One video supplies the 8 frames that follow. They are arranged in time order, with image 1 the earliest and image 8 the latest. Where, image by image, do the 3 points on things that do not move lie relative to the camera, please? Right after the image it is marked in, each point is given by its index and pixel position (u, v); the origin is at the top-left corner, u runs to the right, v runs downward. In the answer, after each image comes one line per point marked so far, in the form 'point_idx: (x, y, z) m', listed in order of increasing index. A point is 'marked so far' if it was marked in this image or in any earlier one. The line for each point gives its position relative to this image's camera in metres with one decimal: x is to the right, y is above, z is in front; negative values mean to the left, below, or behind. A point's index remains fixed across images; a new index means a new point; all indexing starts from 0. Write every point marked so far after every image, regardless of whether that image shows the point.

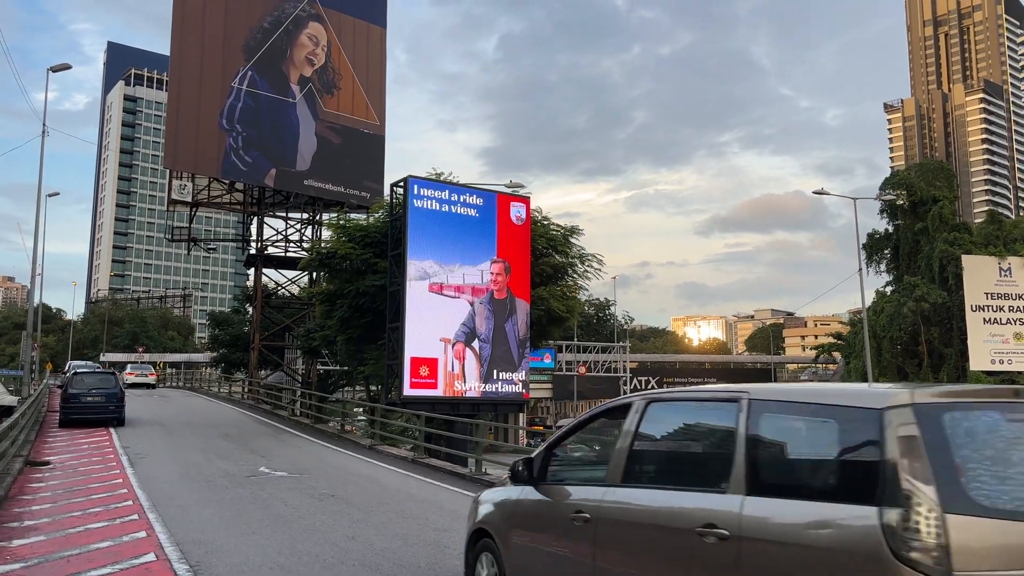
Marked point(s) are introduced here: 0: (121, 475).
0: (-6.2, -3.0, +11.9) m
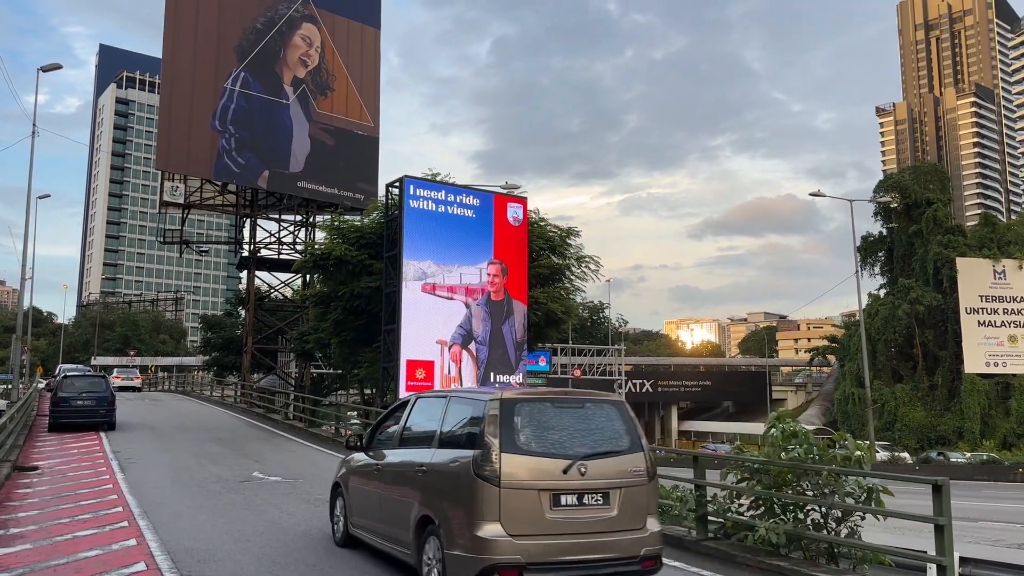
0: (-6.2, -3.0, +11.6) m
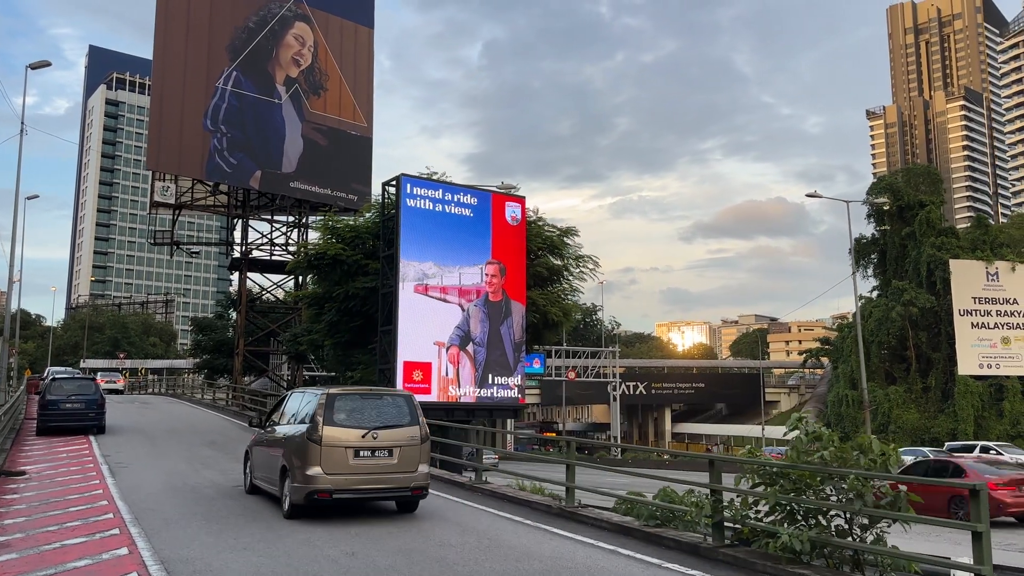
0: (-6.1, -3.0, +11.3) m
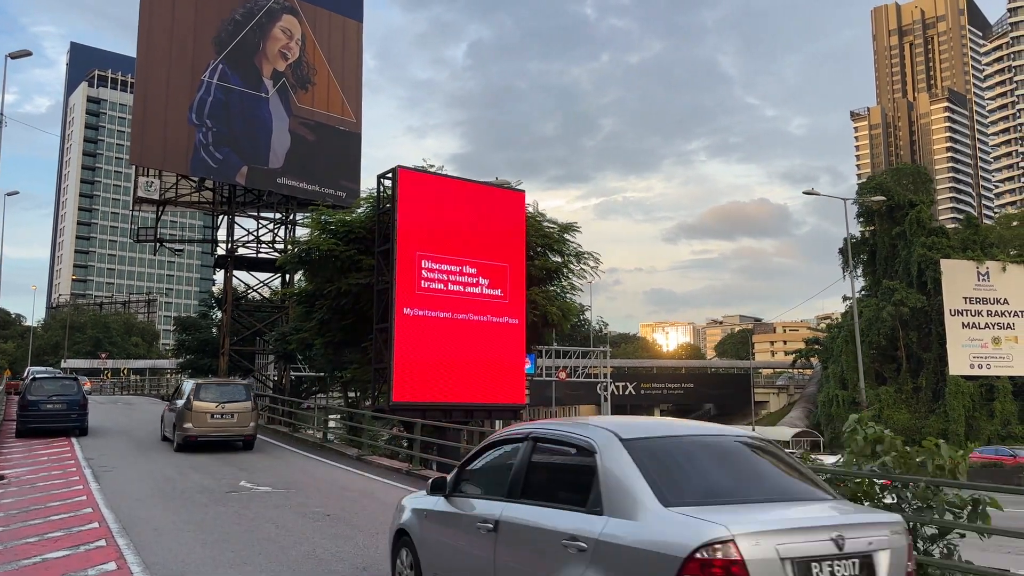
0: (-6.0, -2.9, +10.6) m
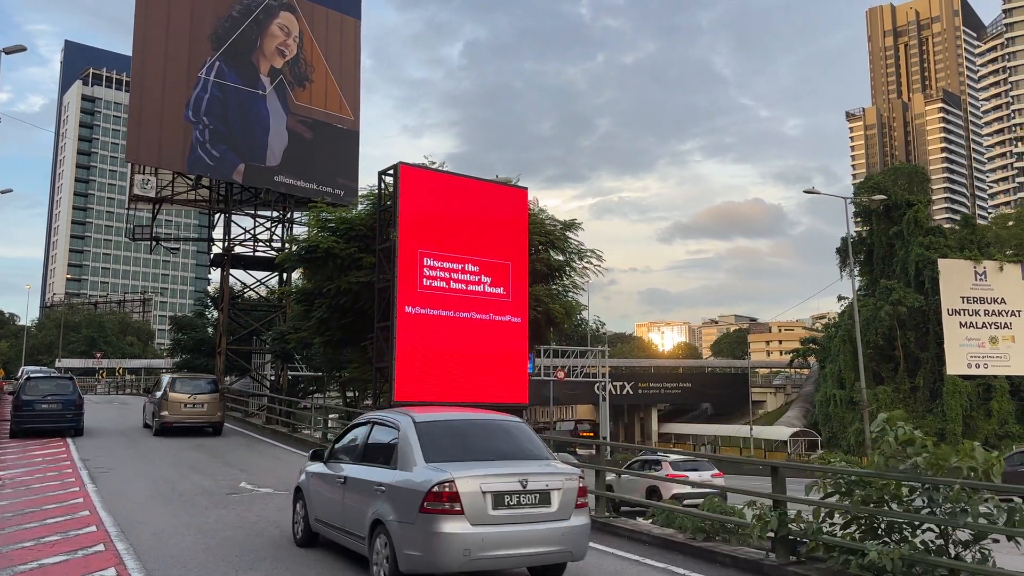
0: (-5.9, -2.8, +10.4) m
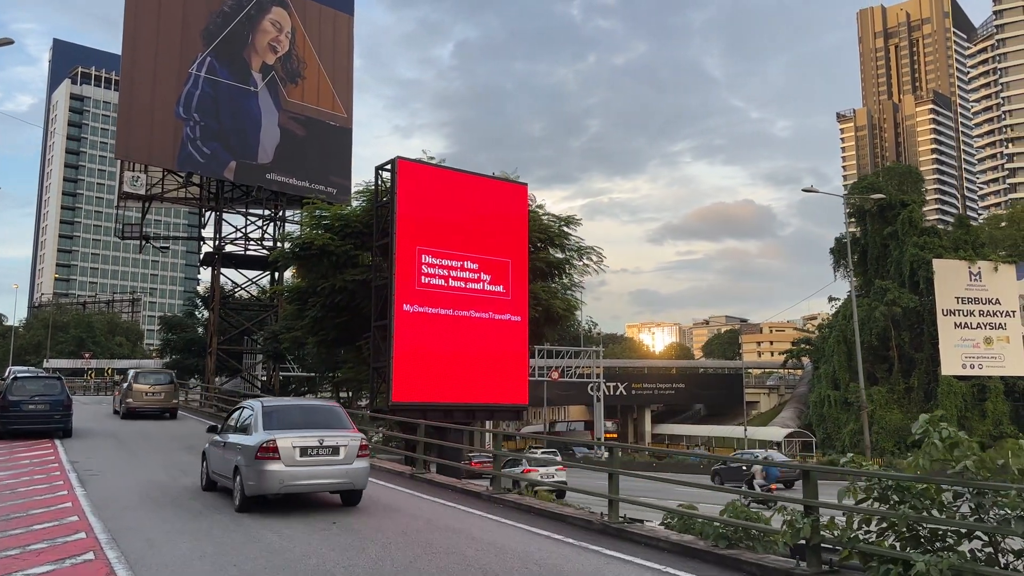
0: (-5.8, -2.8, +10.0) m
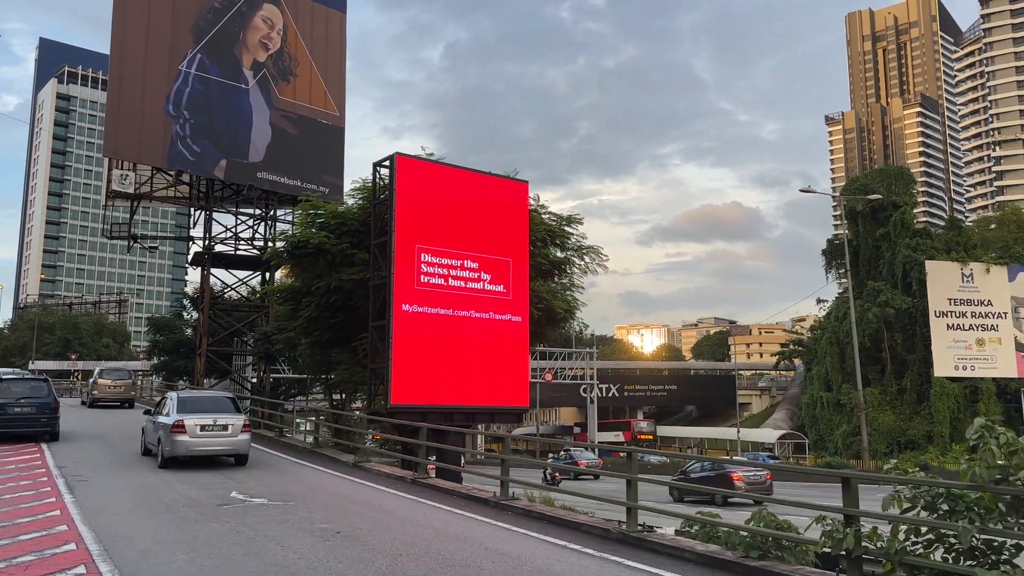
0: (-5.7, -2.7, +9.5) m
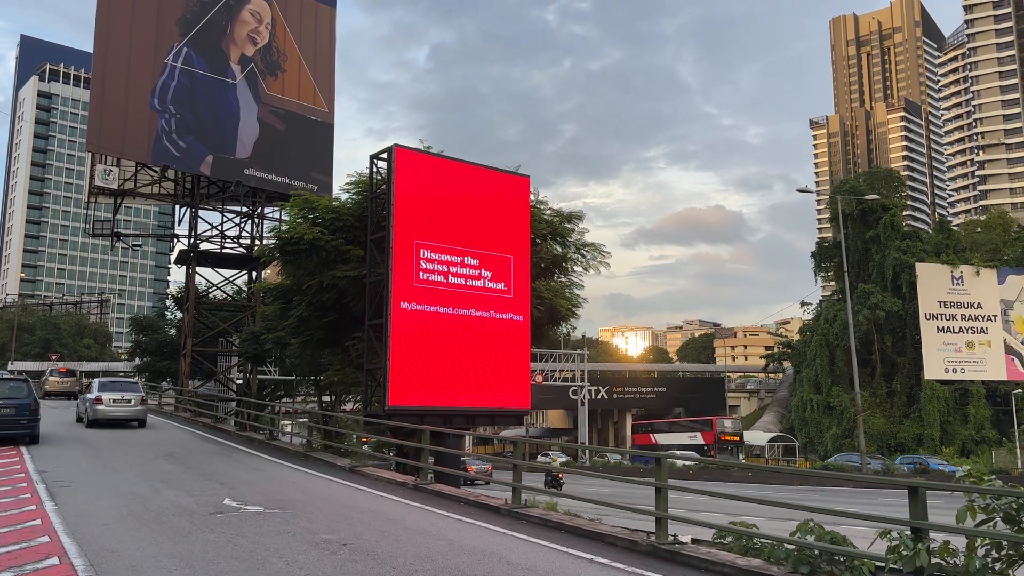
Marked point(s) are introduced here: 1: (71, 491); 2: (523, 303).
0: (-5.6, -2.7, +8.9) m
1: (-6.2, -2.9, +10.6) m
2: (+0.2, -0.3, +16.5) m
